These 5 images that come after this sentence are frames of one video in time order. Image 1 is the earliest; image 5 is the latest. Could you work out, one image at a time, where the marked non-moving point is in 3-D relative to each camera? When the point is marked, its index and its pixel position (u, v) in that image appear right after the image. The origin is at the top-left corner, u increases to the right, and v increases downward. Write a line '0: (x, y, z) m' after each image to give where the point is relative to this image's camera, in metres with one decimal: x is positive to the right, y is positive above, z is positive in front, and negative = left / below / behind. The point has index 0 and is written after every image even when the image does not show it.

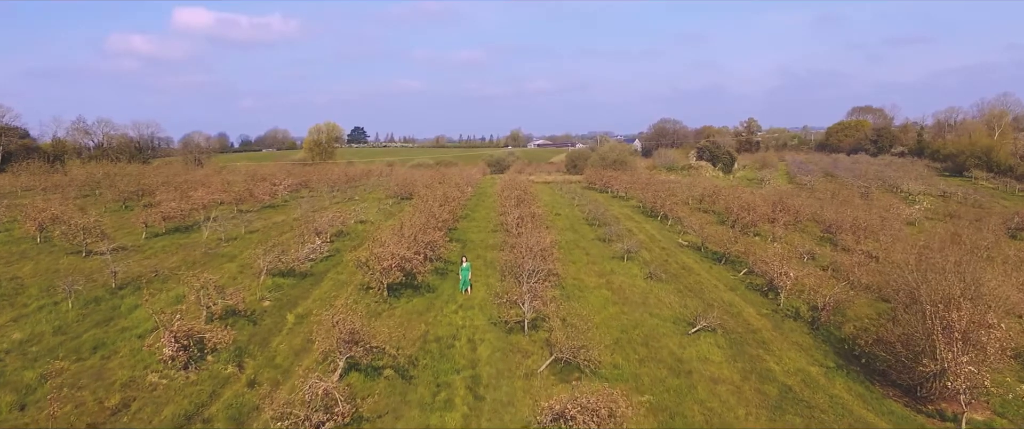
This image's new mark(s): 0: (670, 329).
0: (+6.6, -4.8, +19.6) m
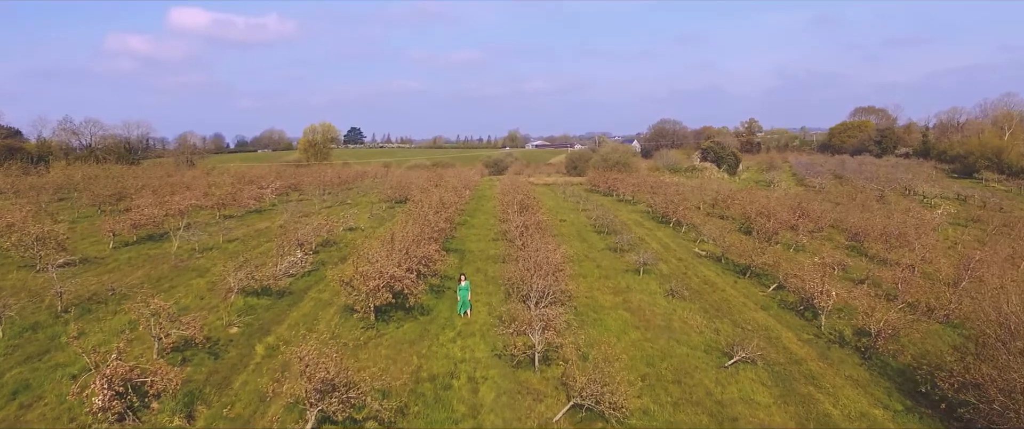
0: (+6.8, -5.3, +16.9) m
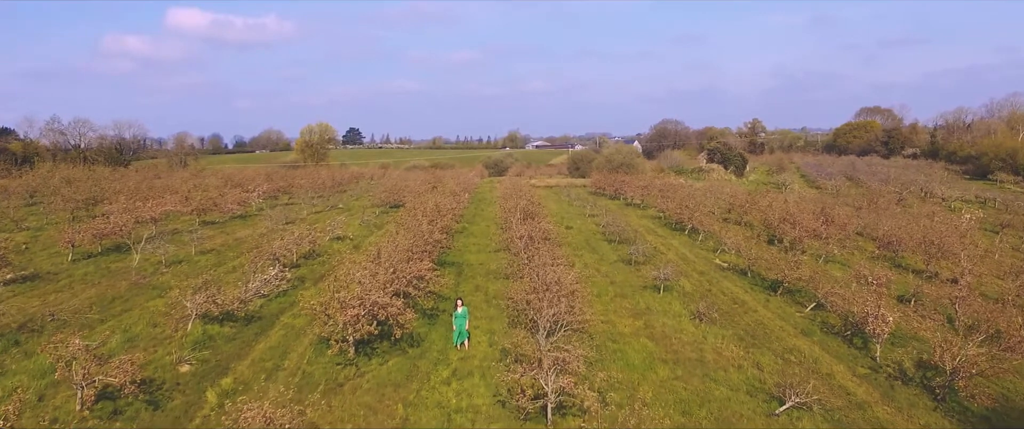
0: (+7.0, -5.7, +14.0) m
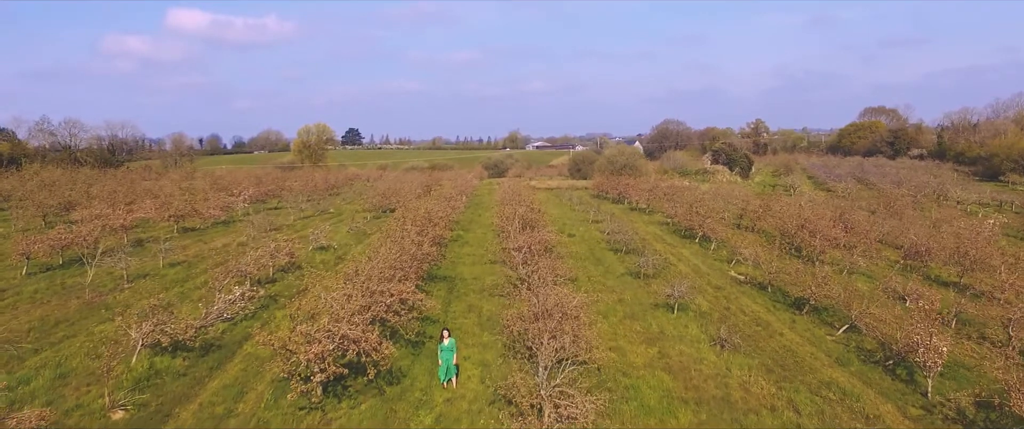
0: (+6.9, -6.2, +11.7) m
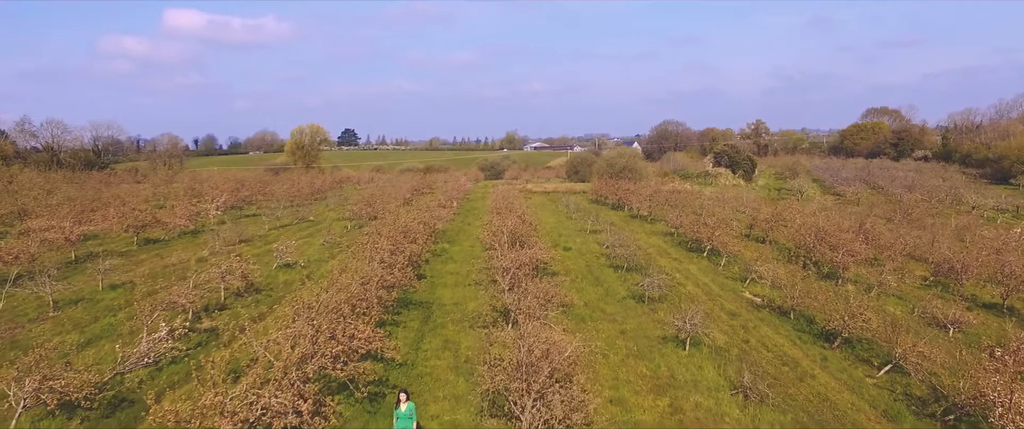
0: (+6.3, -6.9, +8.7) m
